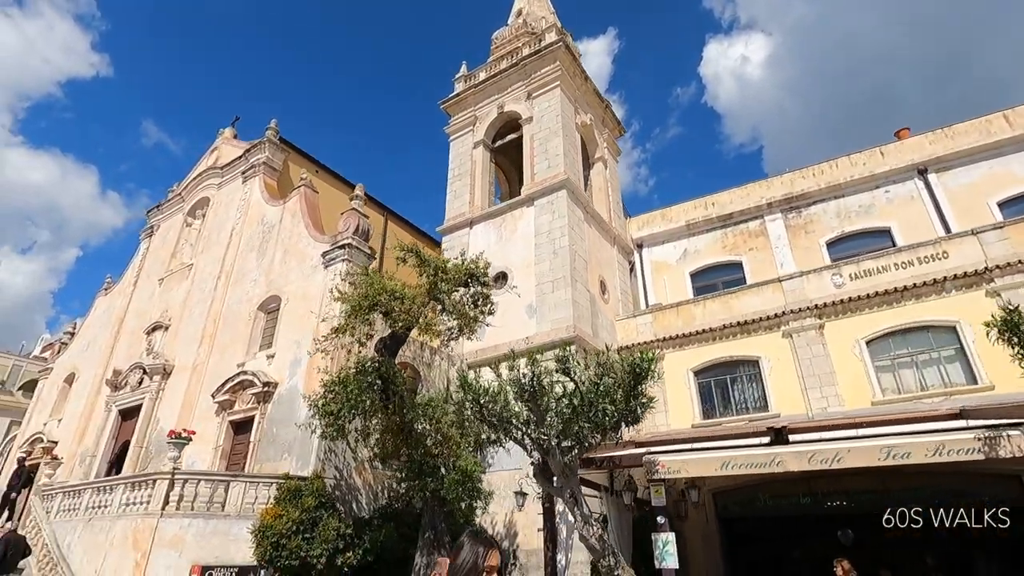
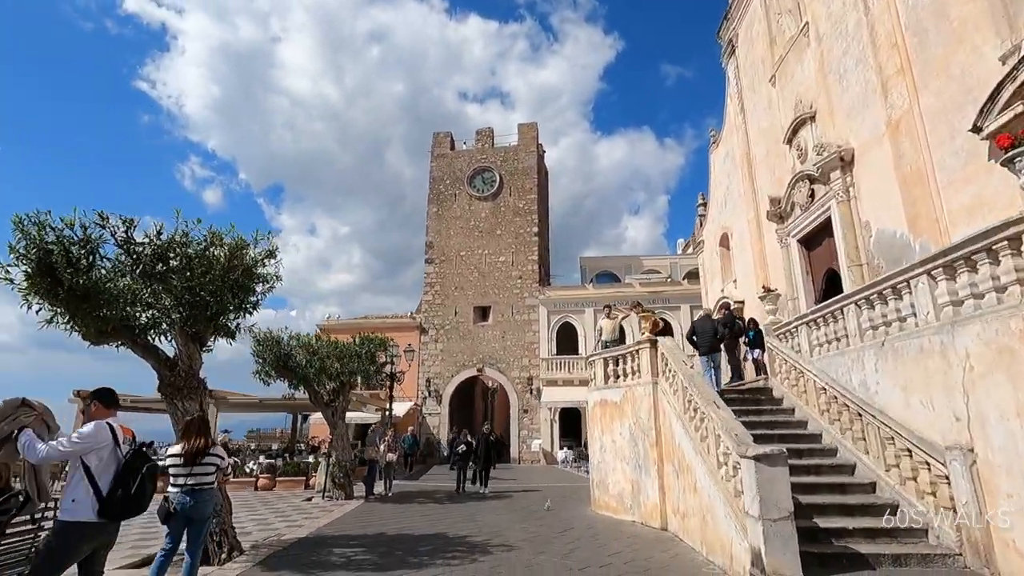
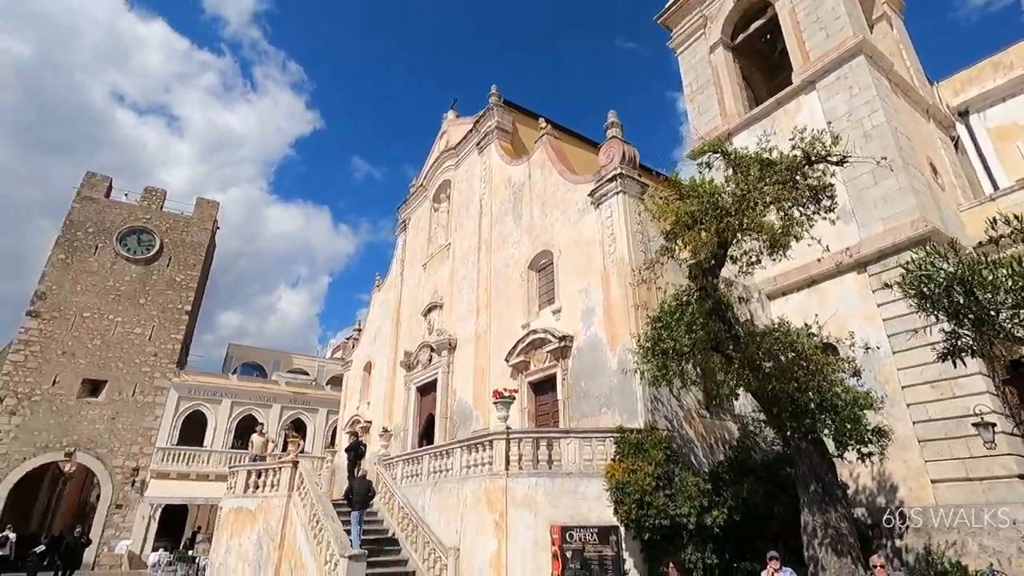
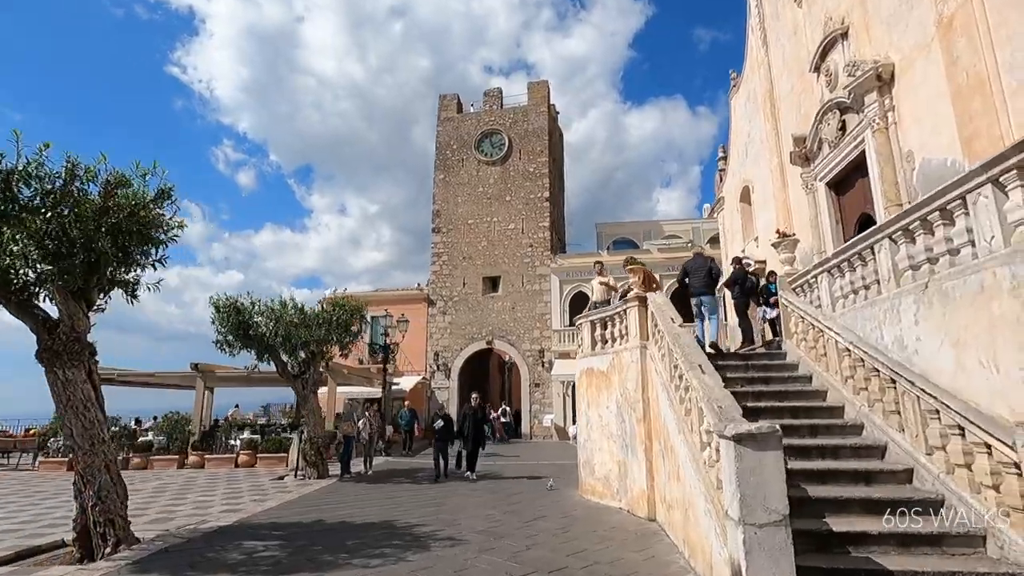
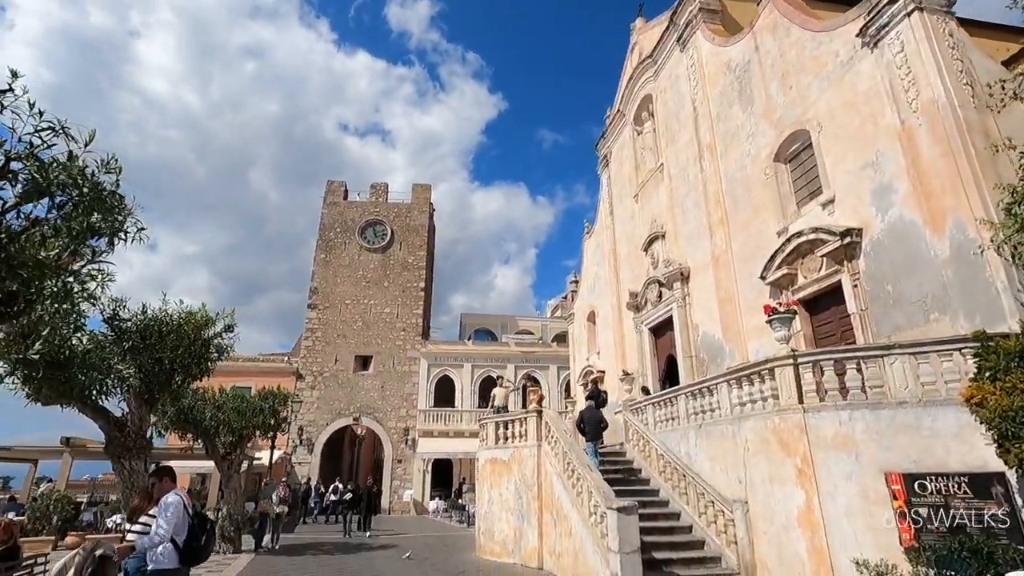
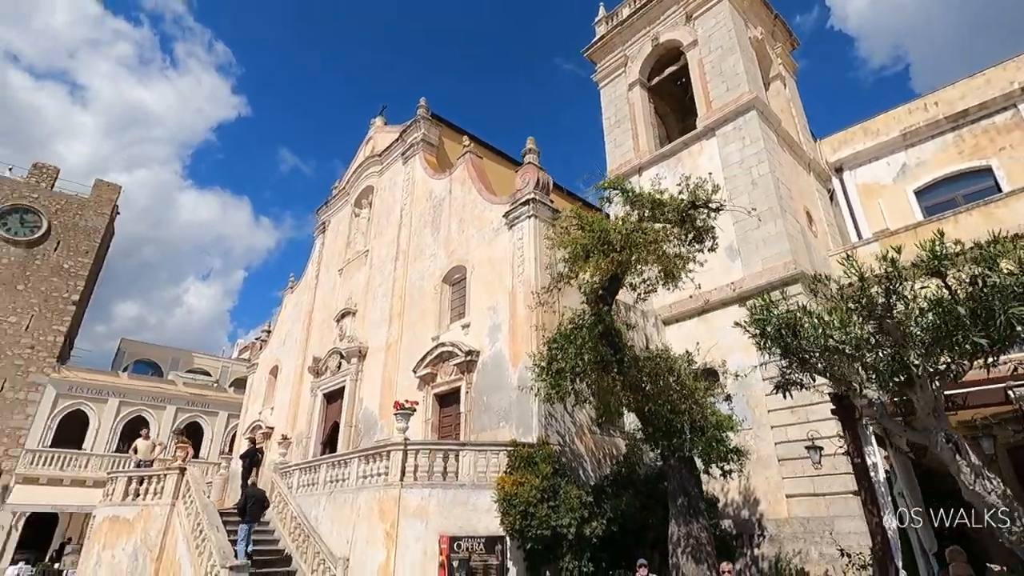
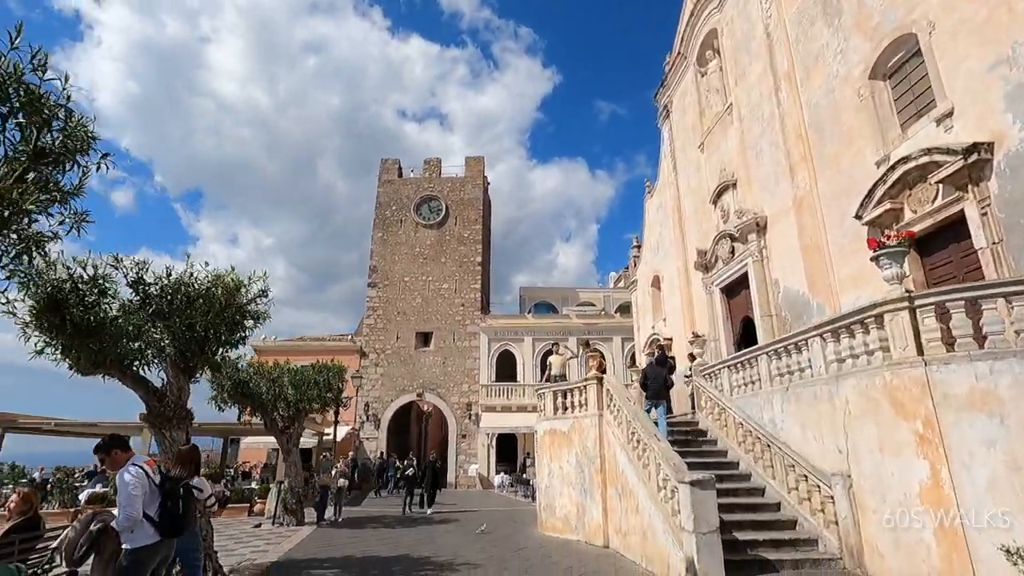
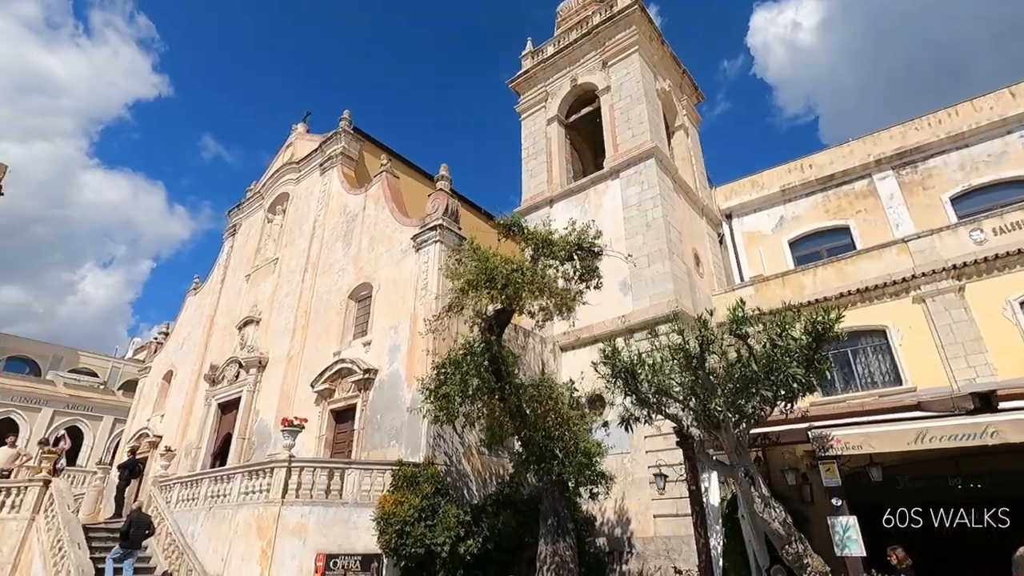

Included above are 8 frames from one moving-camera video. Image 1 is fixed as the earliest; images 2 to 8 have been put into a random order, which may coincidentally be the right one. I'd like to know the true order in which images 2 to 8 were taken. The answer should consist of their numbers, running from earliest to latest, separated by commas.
8, 6, 3, 5, 7, 2, 4
